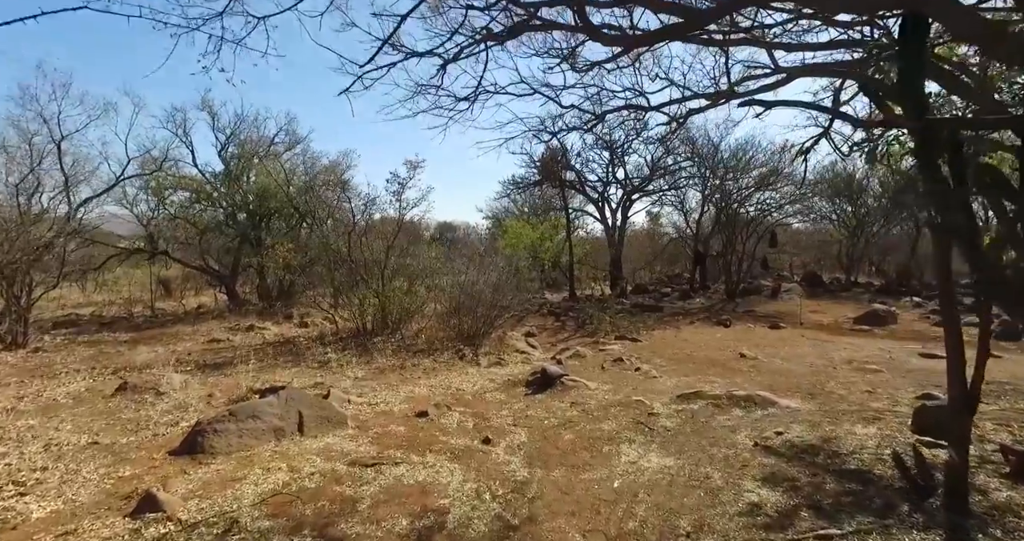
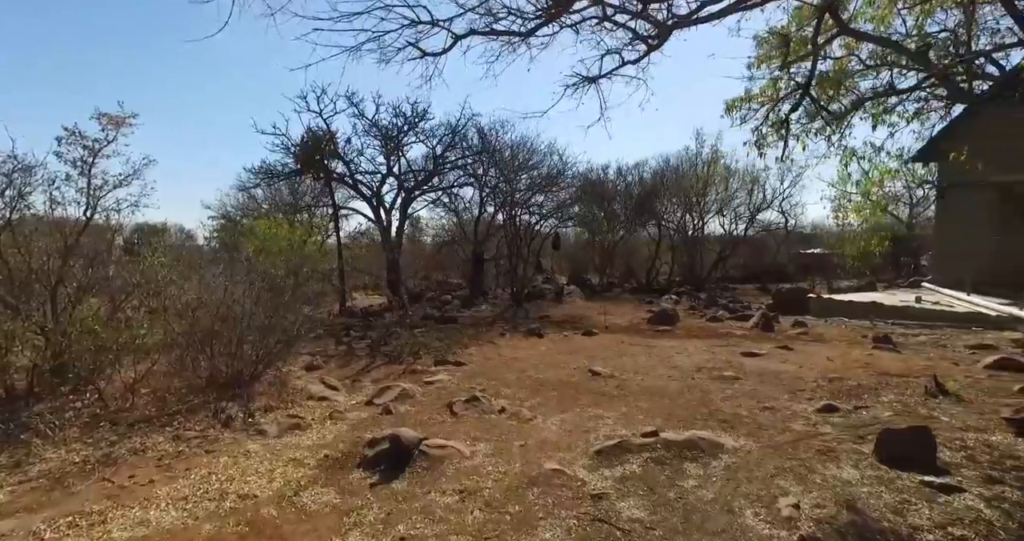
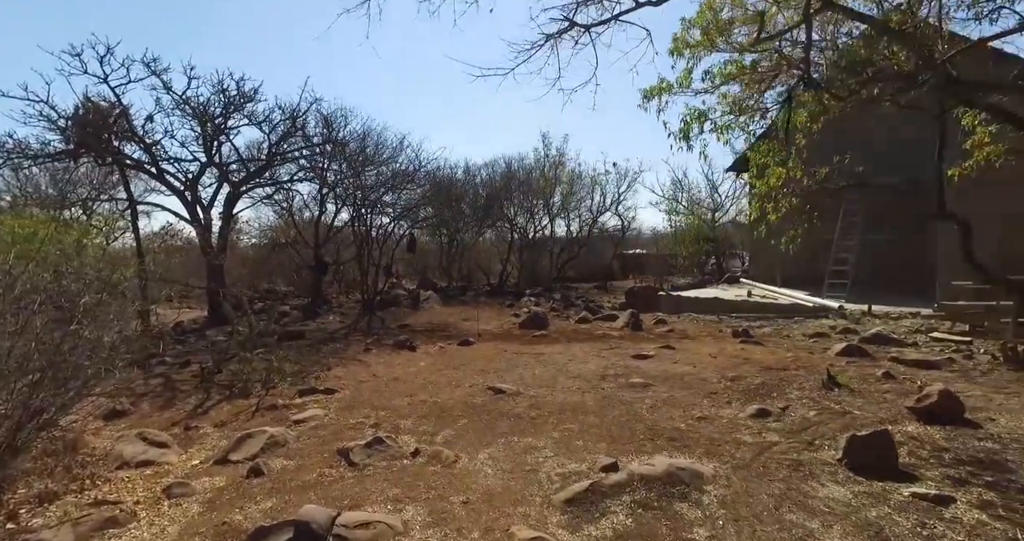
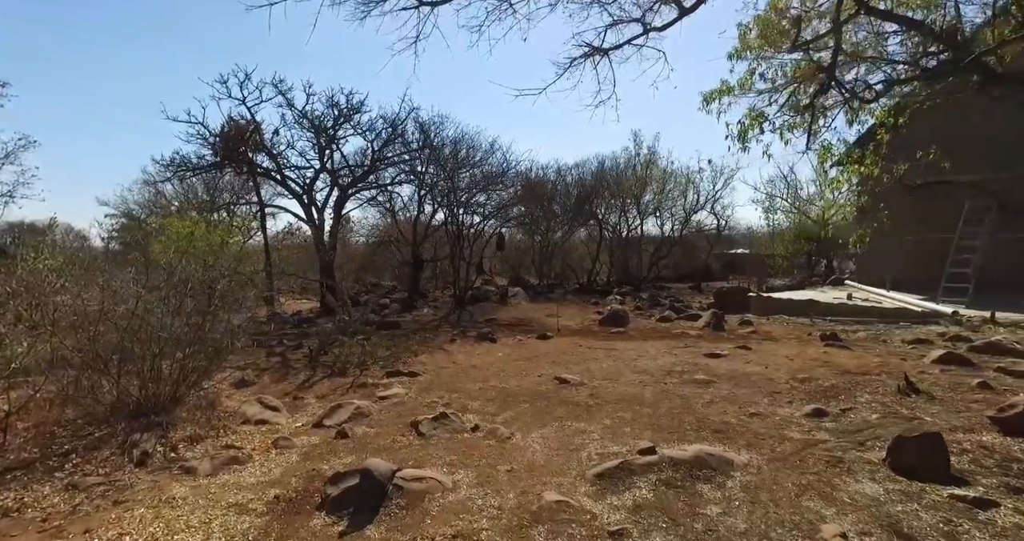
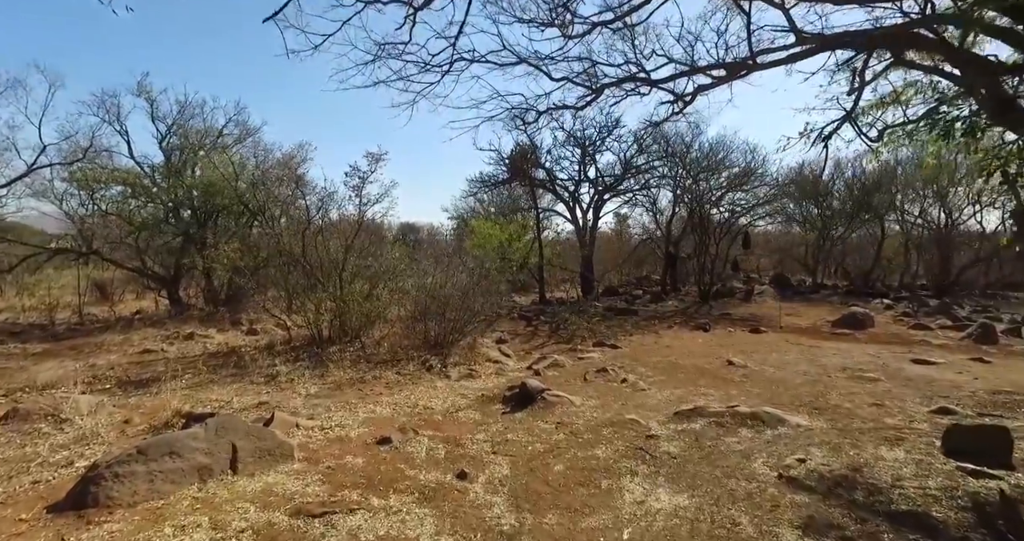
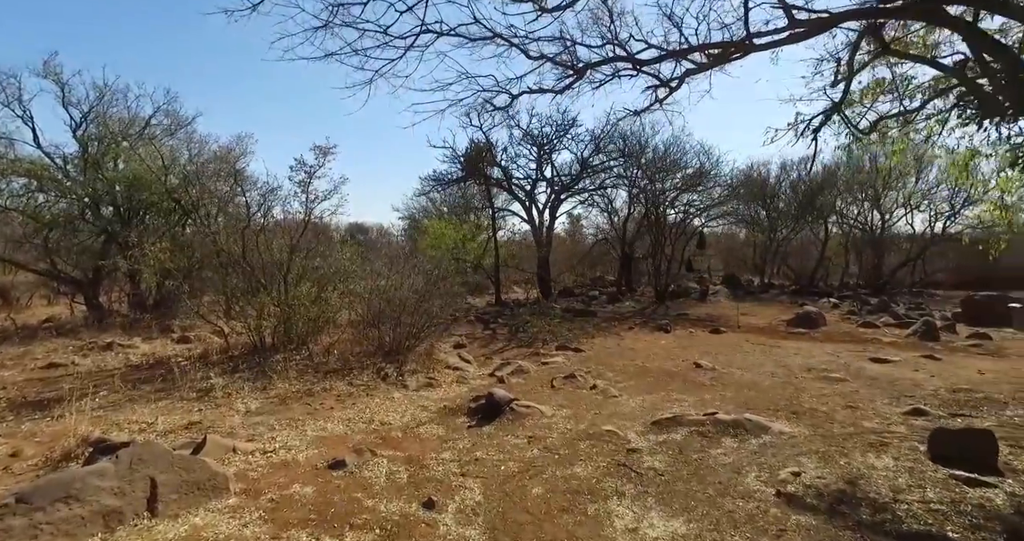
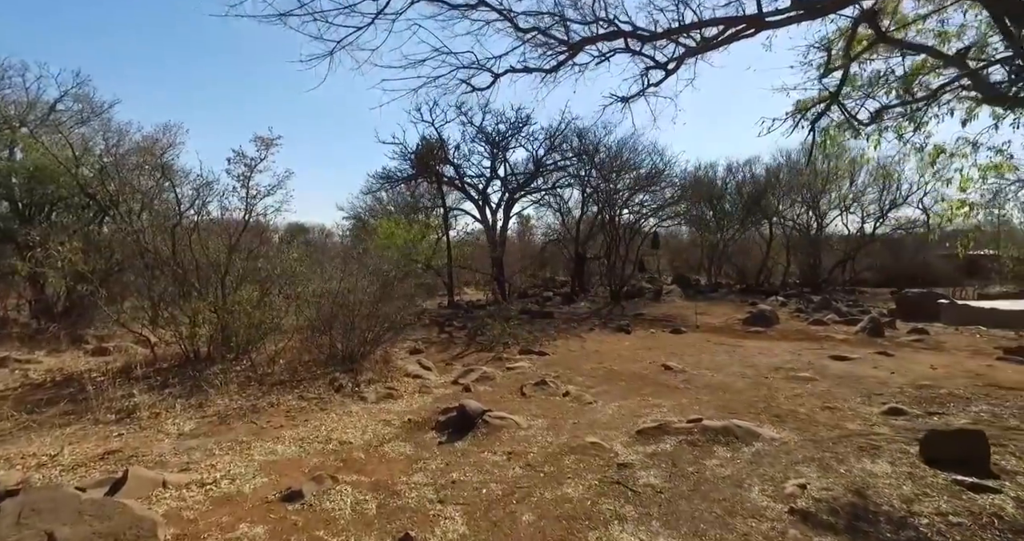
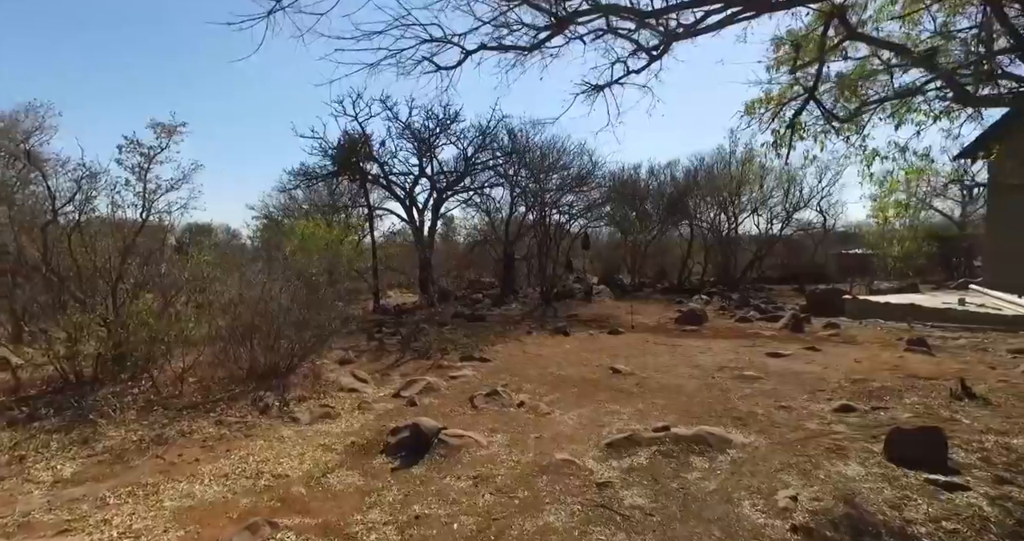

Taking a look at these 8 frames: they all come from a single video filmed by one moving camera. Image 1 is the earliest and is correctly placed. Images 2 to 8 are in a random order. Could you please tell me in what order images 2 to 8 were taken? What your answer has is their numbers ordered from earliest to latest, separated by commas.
5, 6, 7, 8, 2, 4, 3
